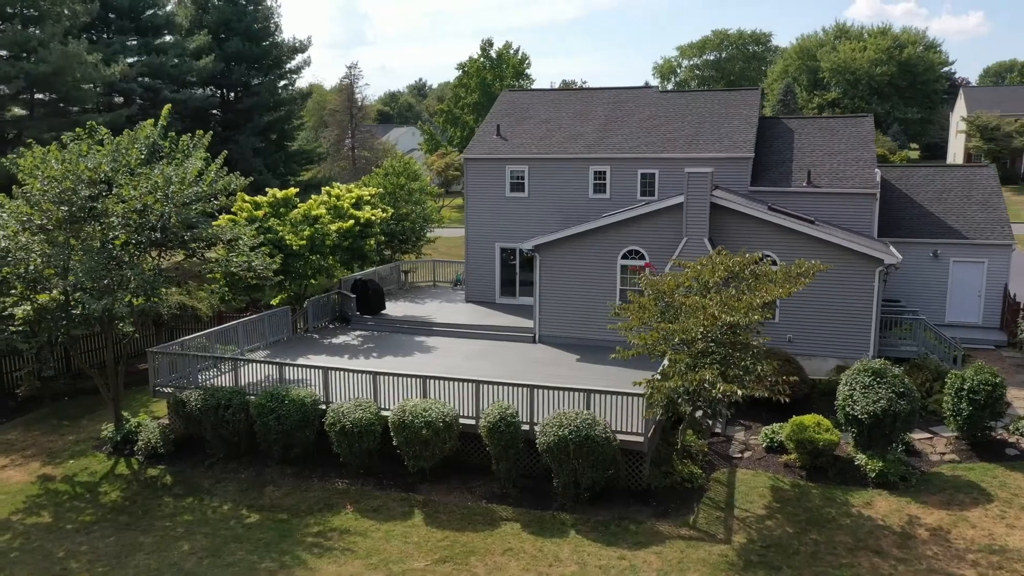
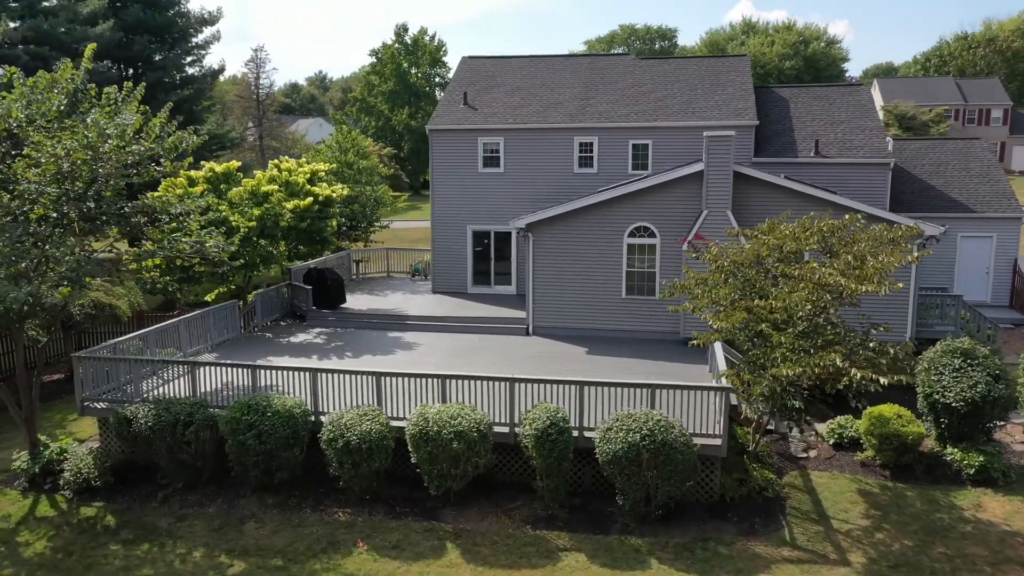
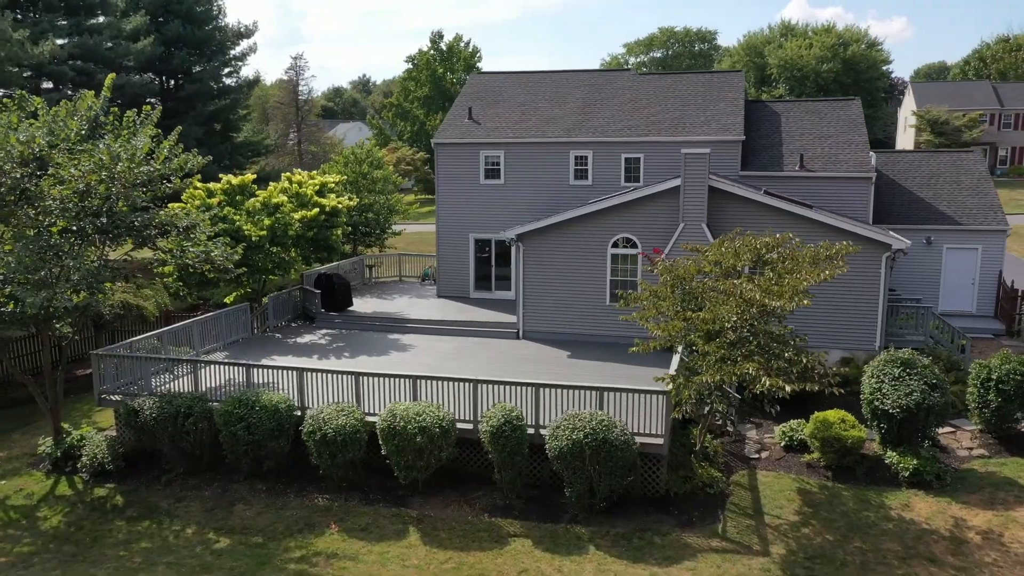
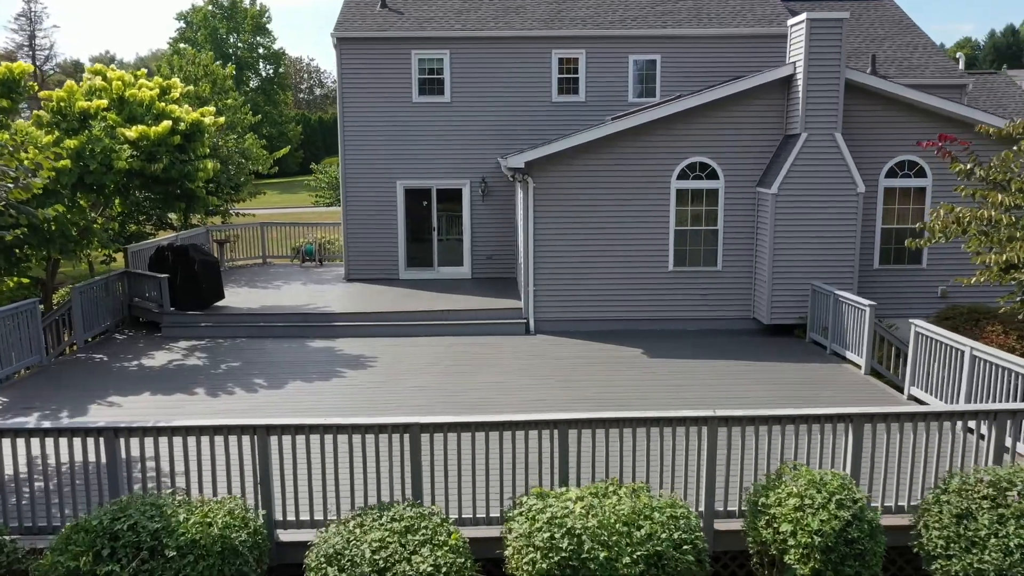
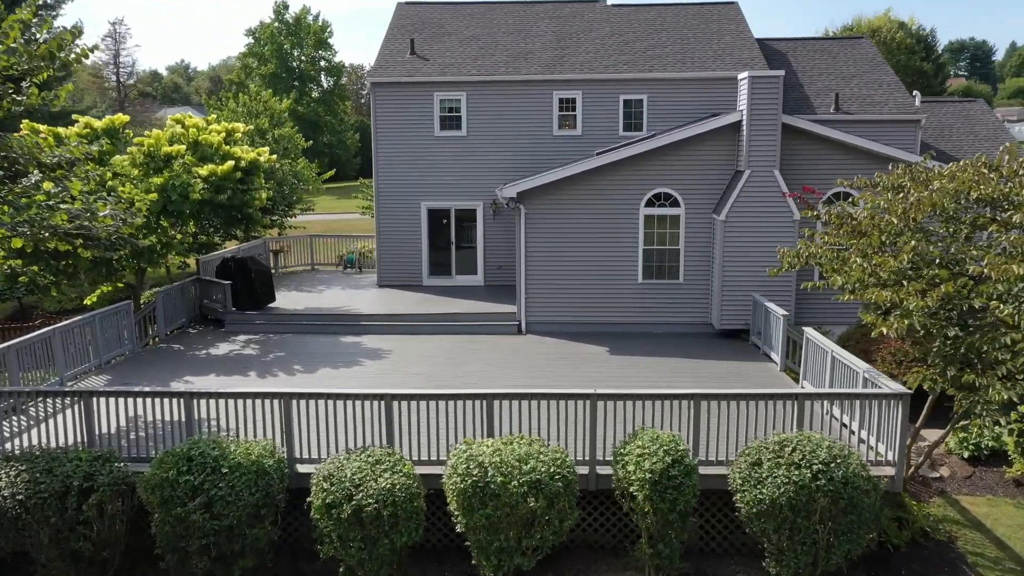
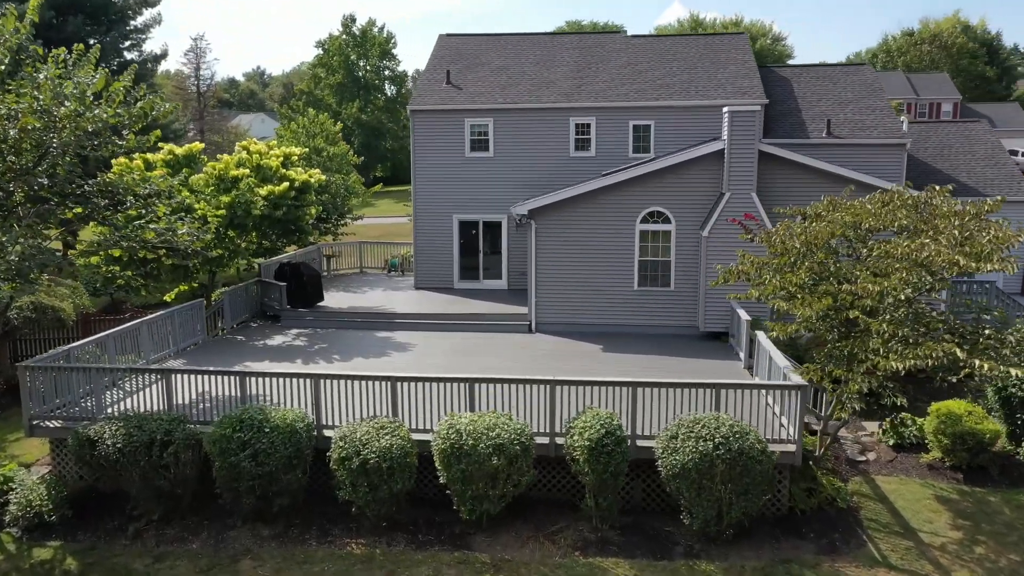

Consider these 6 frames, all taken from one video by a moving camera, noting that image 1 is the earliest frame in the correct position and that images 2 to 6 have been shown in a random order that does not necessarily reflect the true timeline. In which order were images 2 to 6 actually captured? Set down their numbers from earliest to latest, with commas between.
3, 2, 6, 5, 4
